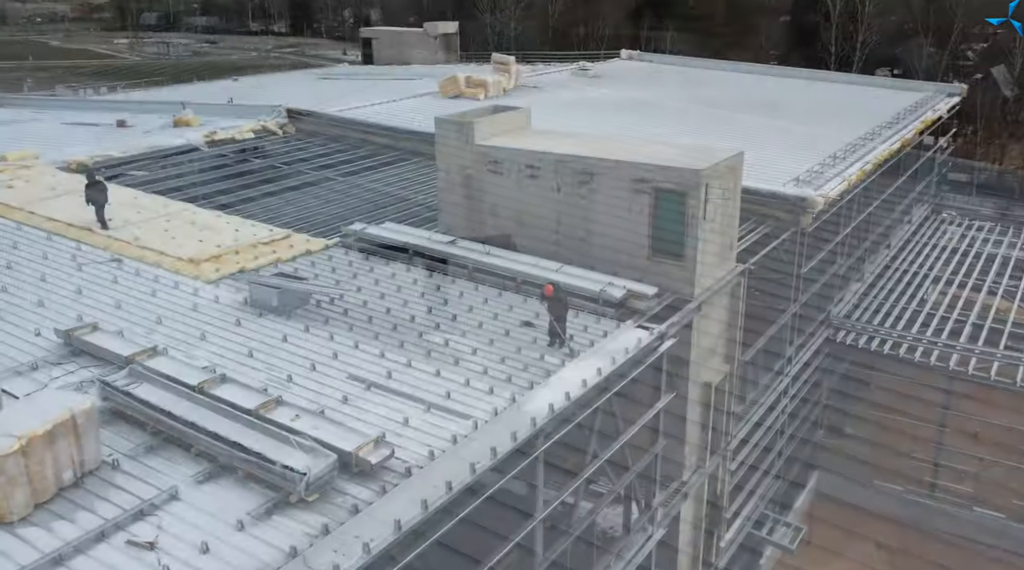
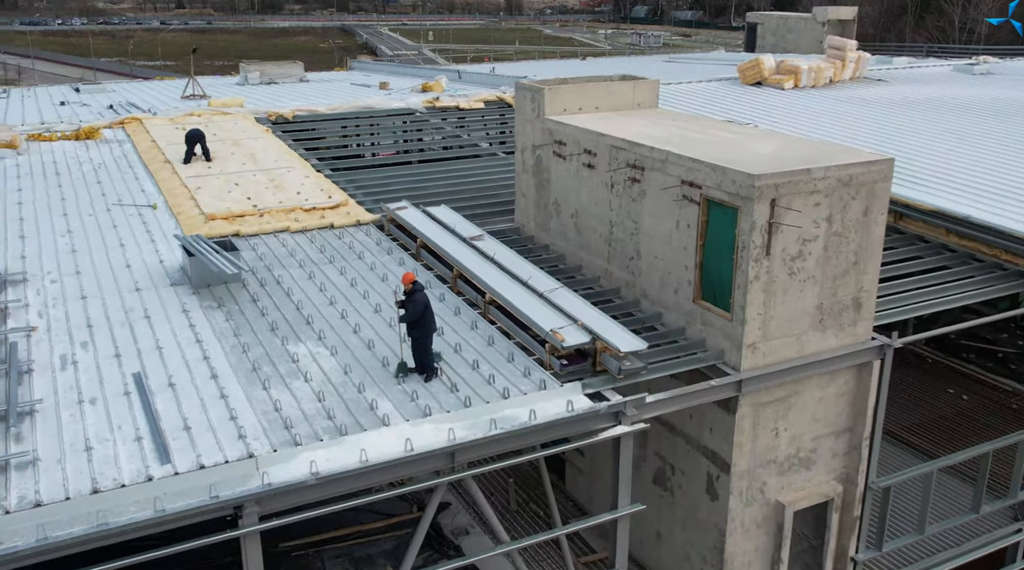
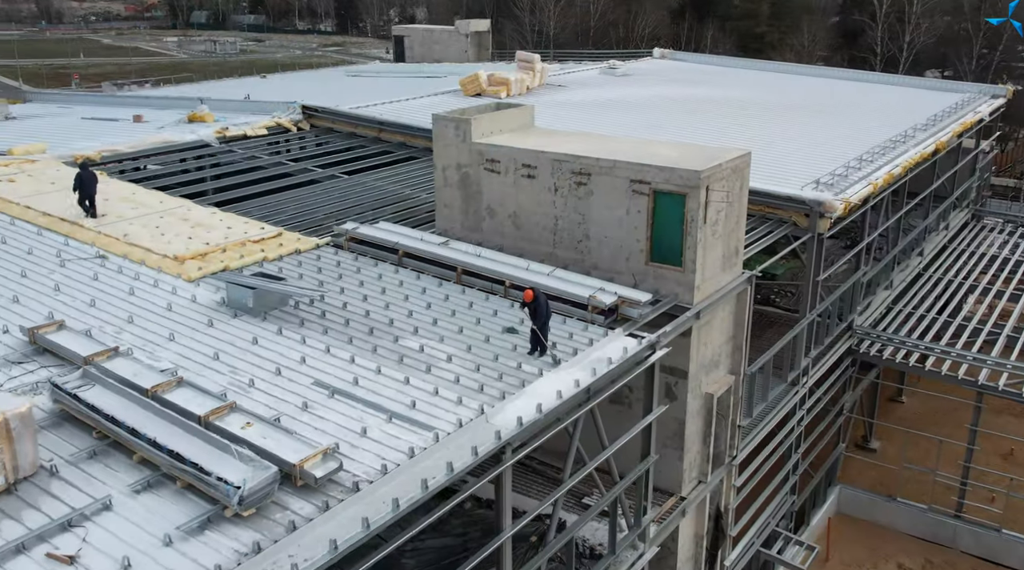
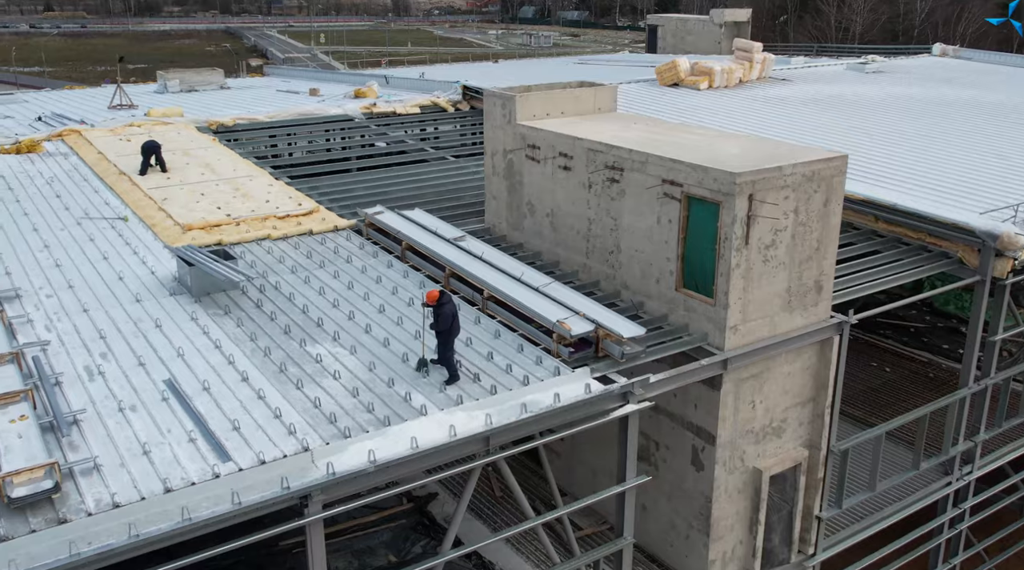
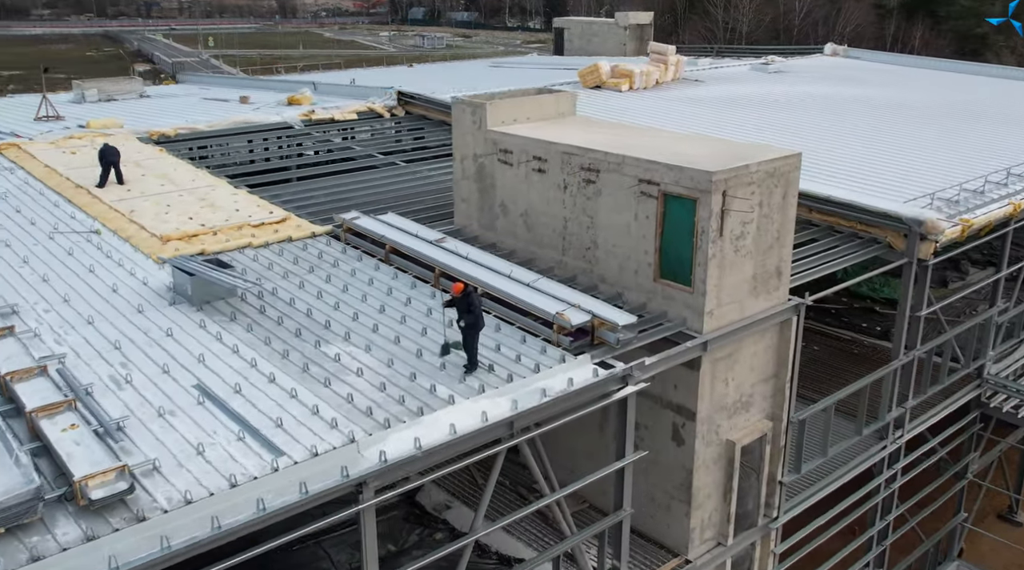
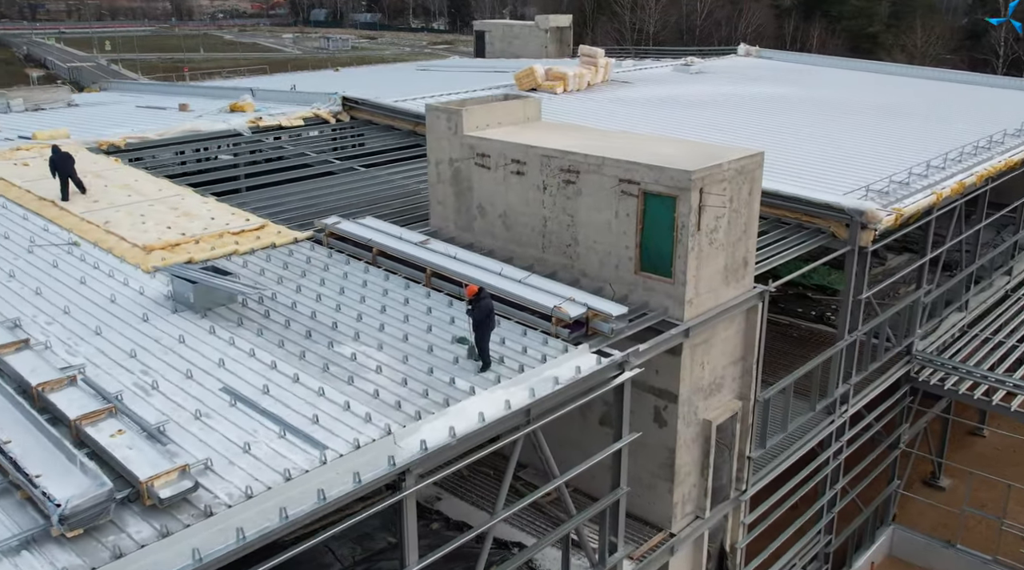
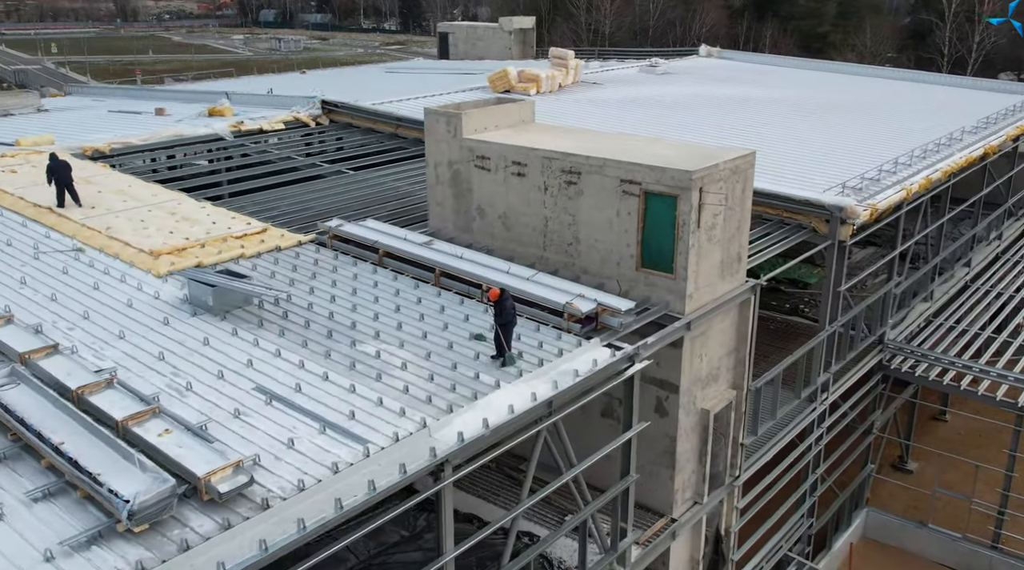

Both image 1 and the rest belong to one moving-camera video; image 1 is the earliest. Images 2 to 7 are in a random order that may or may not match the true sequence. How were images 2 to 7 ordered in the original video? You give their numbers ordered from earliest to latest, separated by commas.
3, 7, 6, 5, 4, 2
